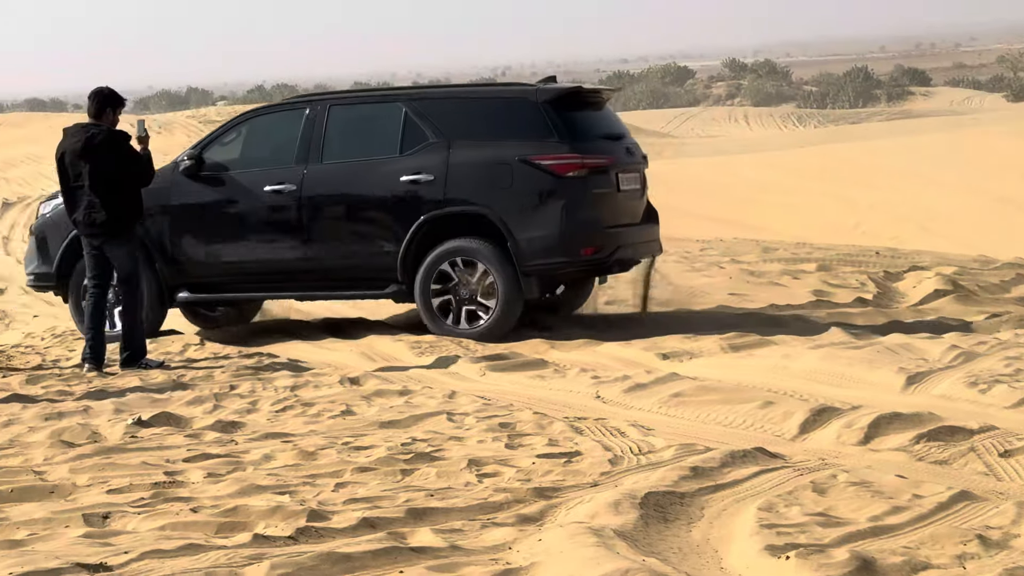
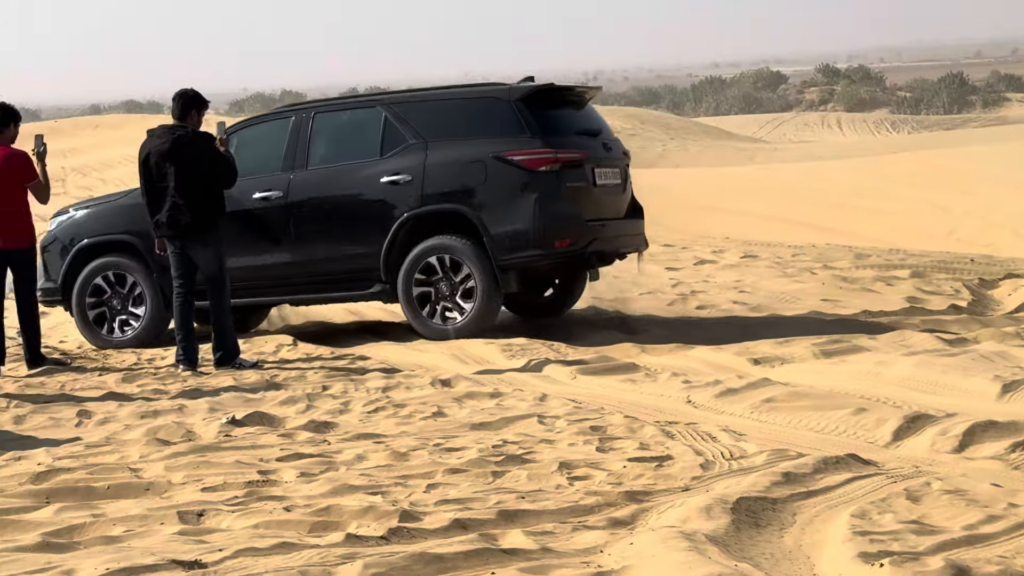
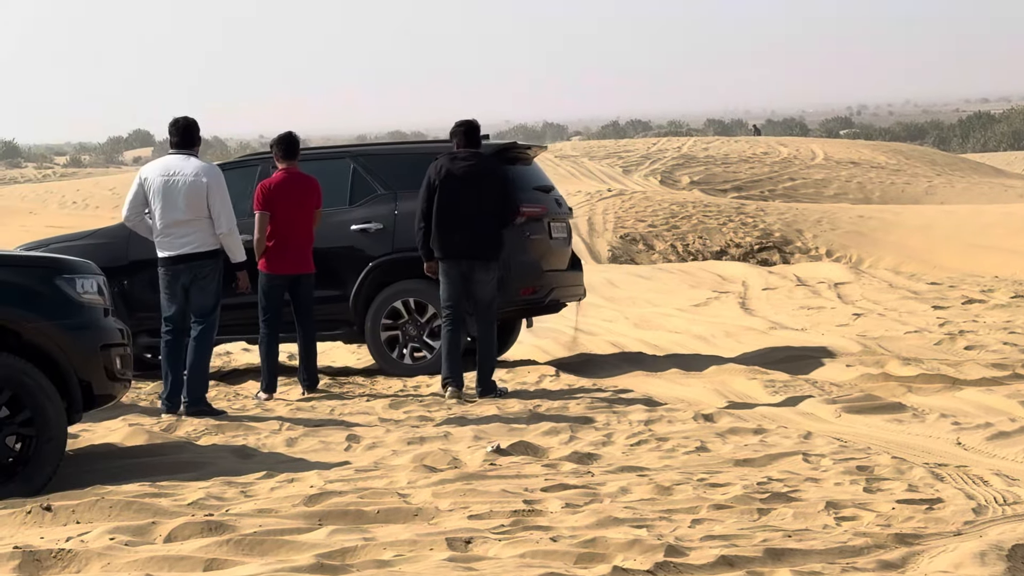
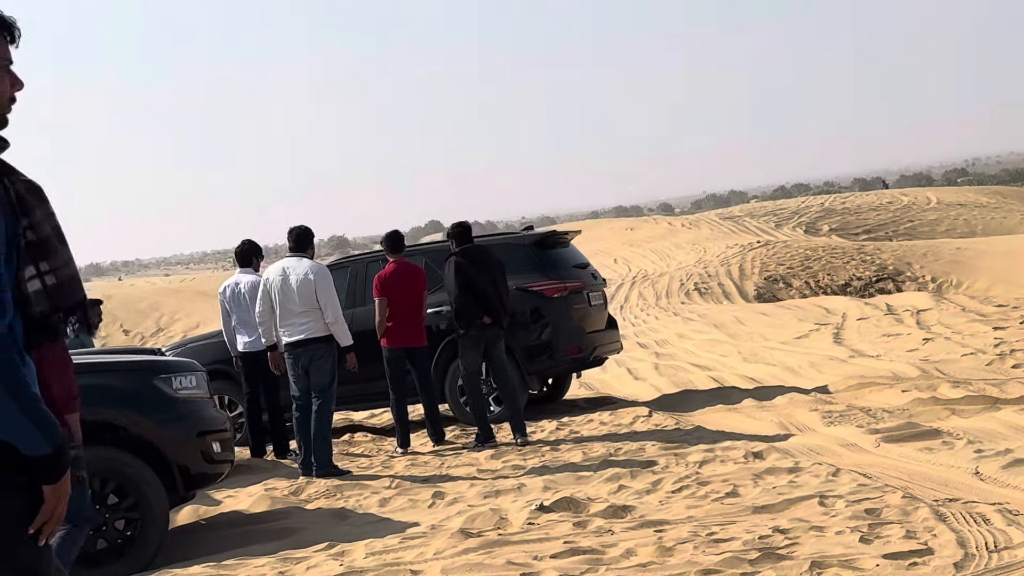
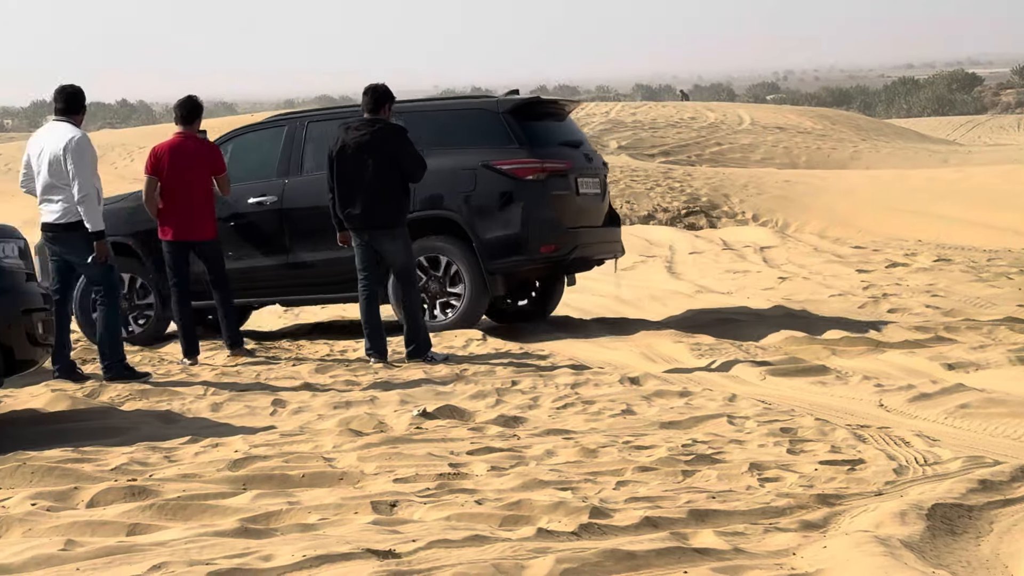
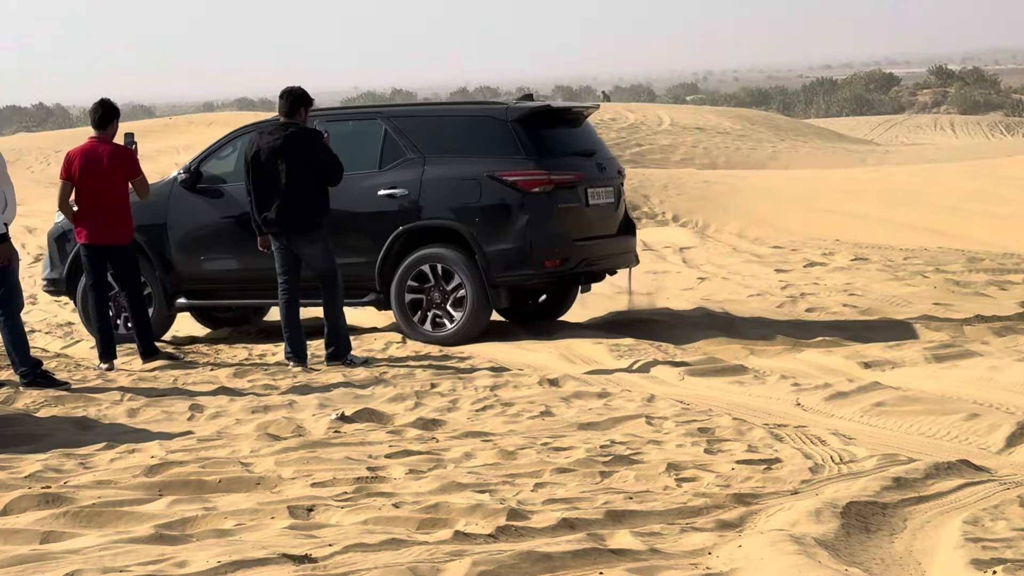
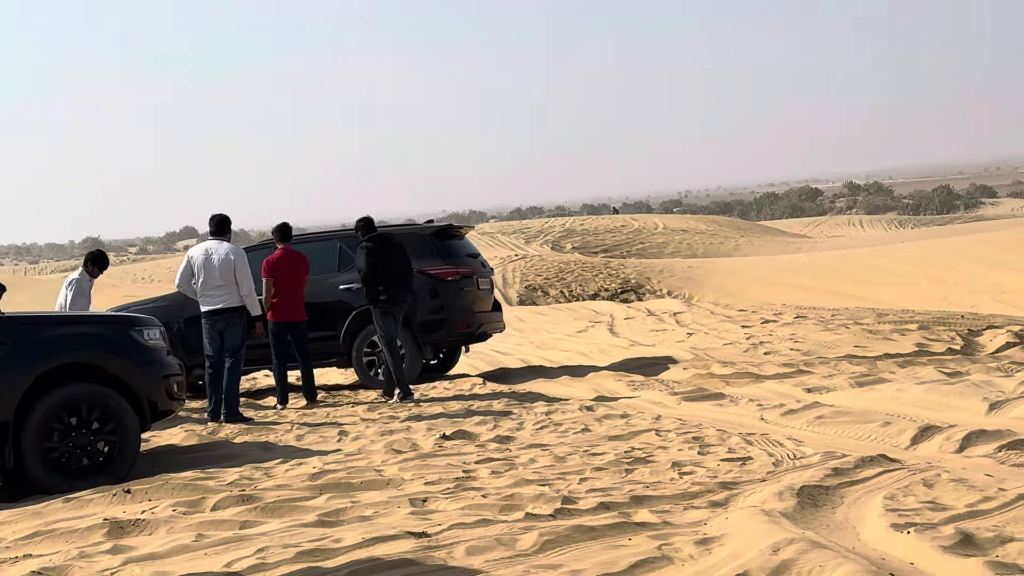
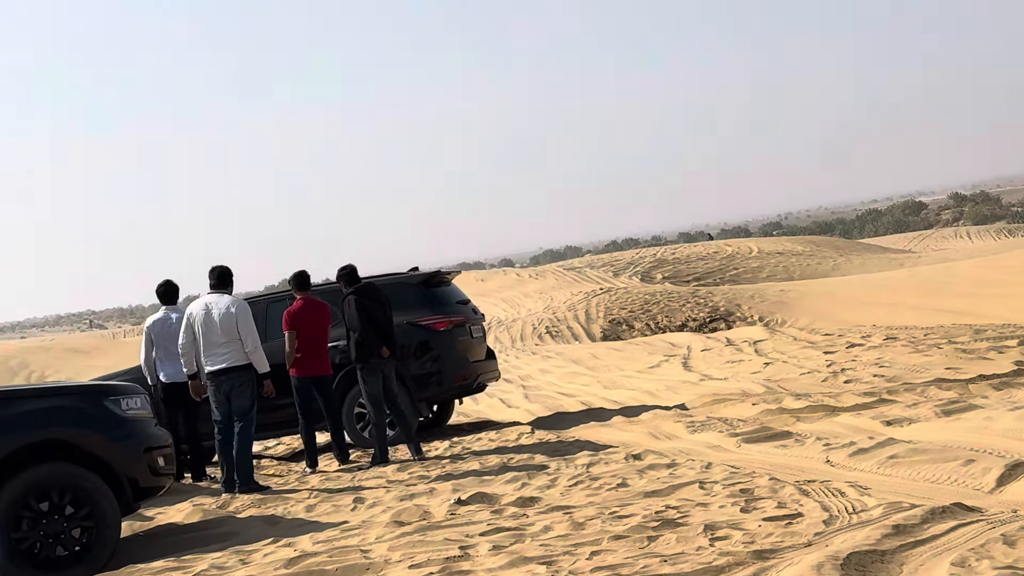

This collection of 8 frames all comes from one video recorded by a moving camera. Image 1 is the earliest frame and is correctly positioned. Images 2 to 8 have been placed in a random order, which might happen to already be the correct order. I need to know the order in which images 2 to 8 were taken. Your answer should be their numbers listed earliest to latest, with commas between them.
2, 6, 5, 3, 7, 8, 4
